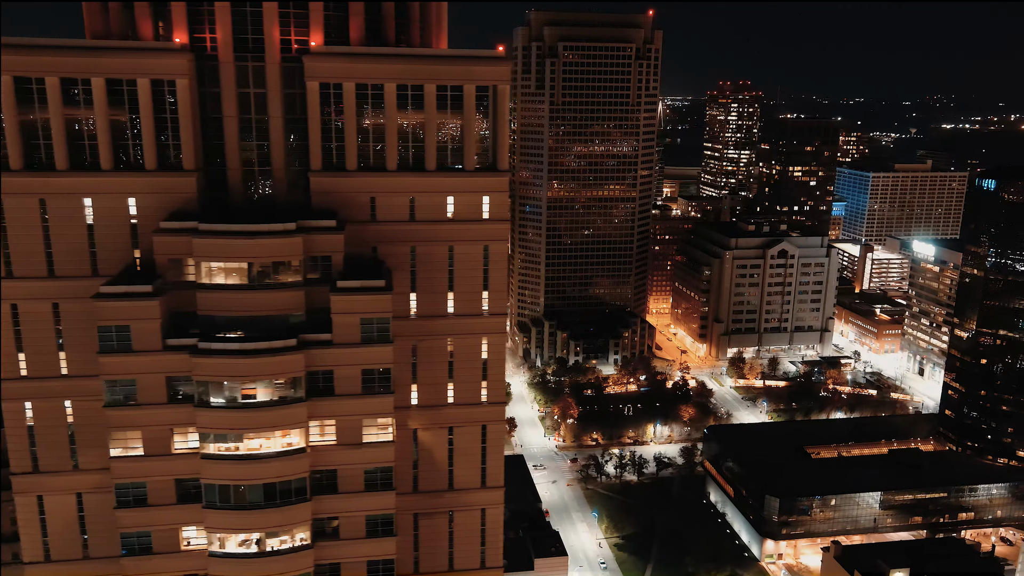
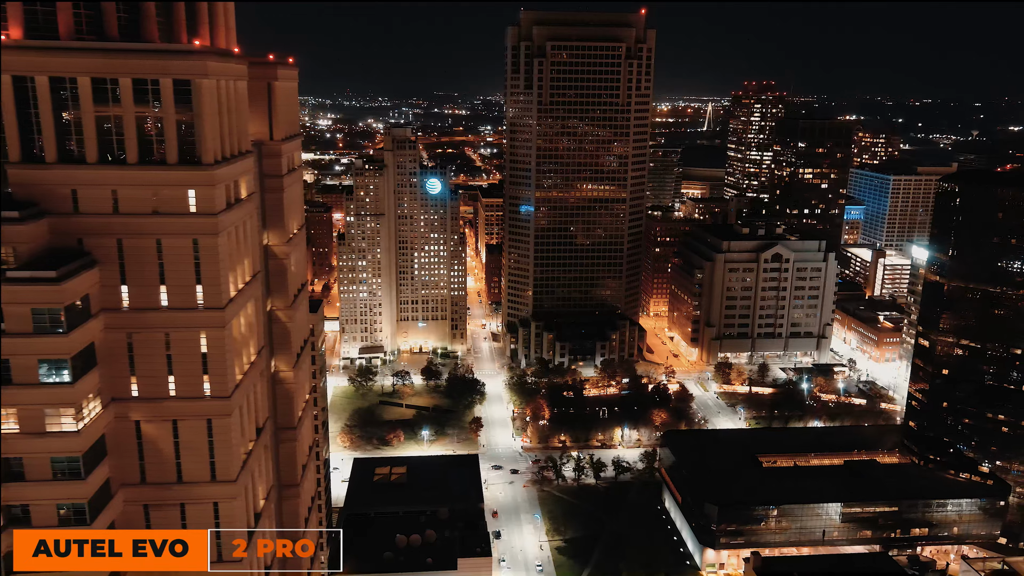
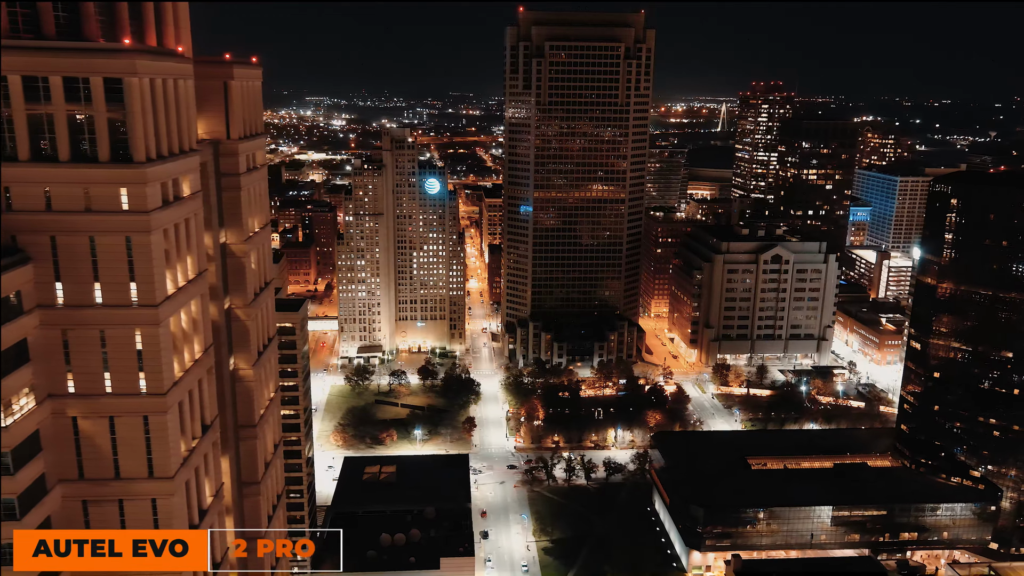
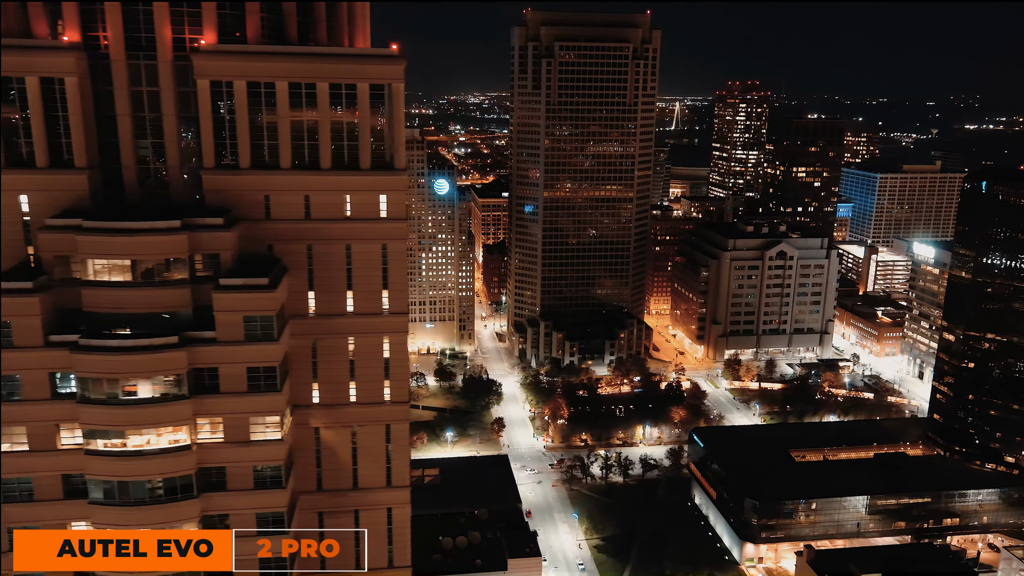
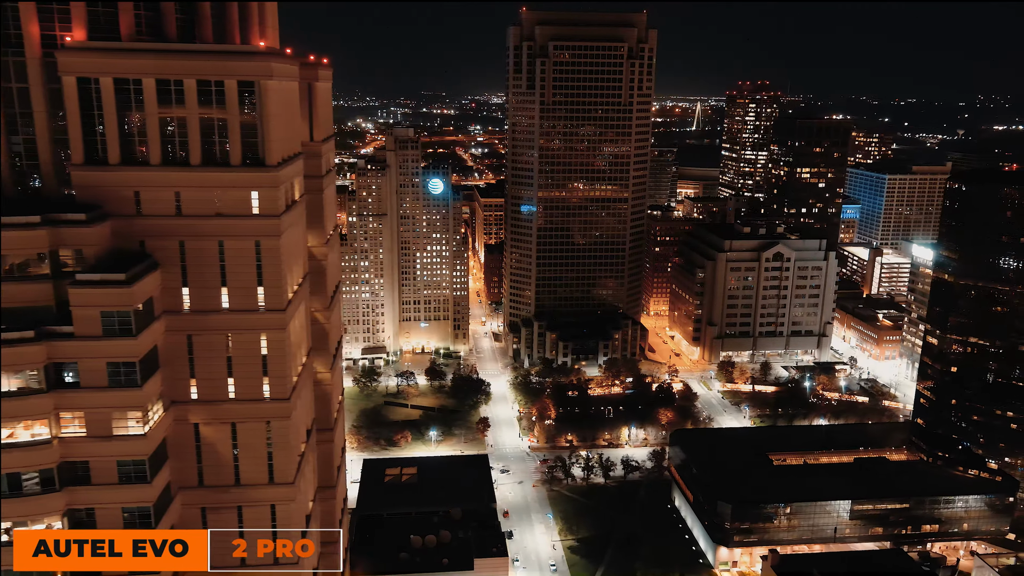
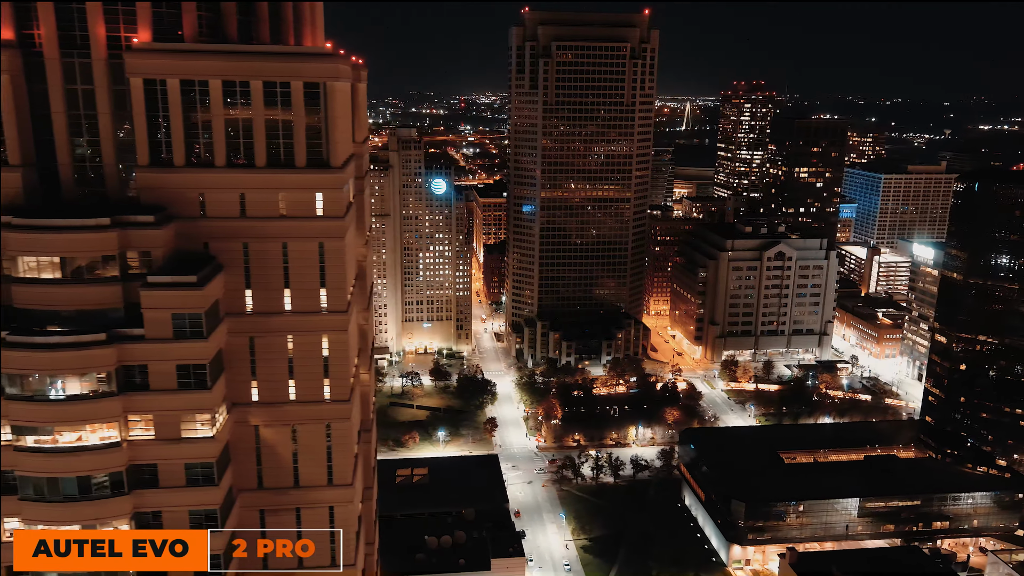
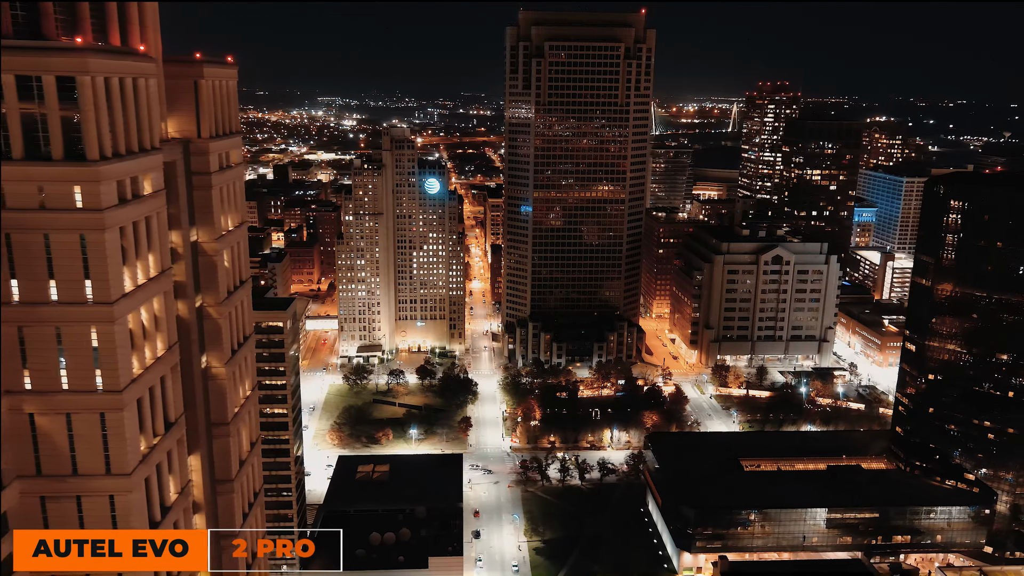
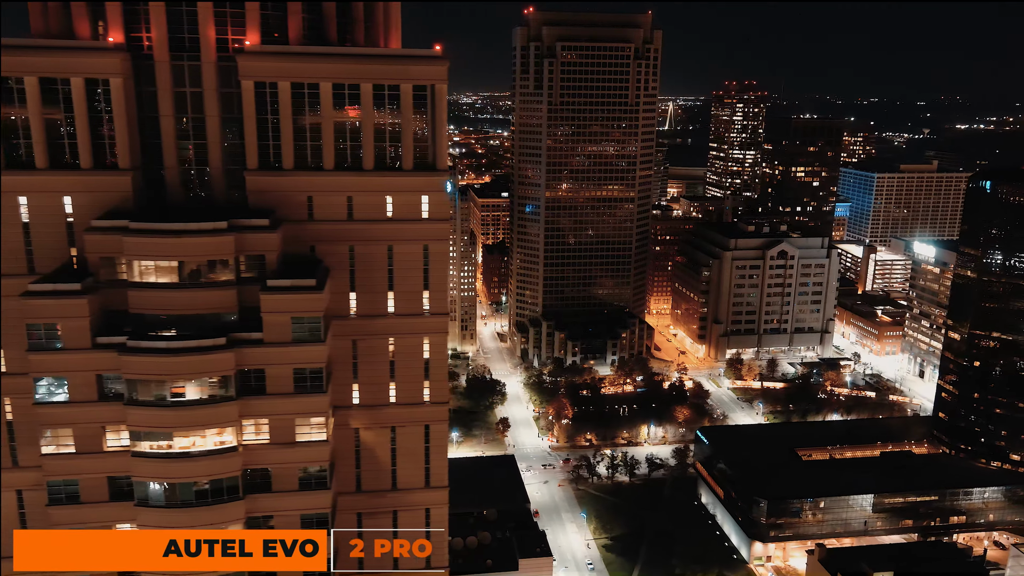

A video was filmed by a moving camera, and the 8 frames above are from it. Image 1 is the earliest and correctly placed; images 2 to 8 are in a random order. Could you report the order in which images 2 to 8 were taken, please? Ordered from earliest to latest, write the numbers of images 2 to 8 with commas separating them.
8, 4, 6, 5, 2, 3, 7
